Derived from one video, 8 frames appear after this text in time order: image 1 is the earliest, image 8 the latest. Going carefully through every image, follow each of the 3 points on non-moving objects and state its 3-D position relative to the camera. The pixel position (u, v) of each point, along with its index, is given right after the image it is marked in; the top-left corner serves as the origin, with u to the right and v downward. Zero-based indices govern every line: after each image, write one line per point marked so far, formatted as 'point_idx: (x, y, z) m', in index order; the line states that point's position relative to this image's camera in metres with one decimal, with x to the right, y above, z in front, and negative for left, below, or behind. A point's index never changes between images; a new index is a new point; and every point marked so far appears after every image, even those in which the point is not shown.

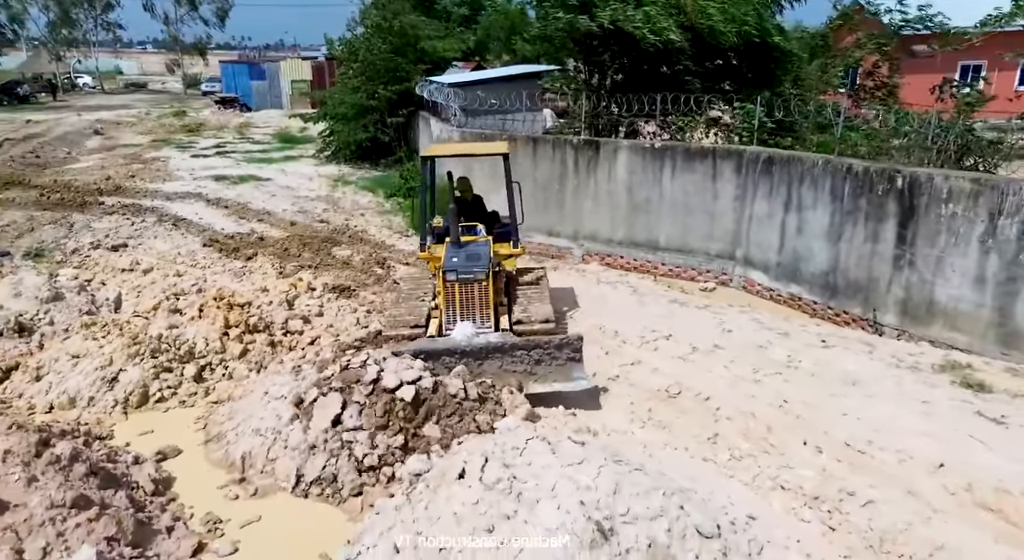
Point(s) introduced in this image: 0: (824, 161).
0: (+3.8, +1.5, +8.5) m
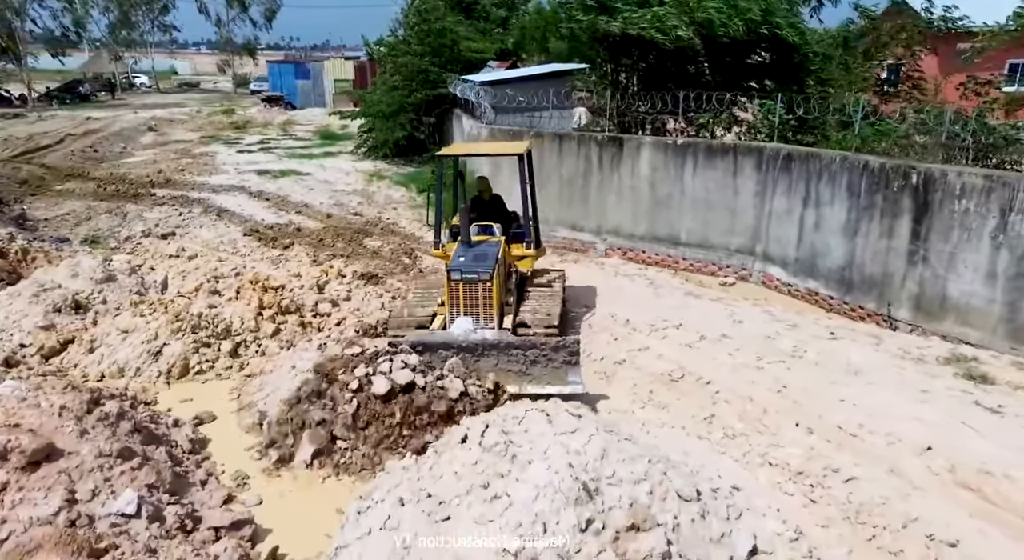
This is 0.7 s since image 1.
0: (+4.1, +1.5, +8.7) m
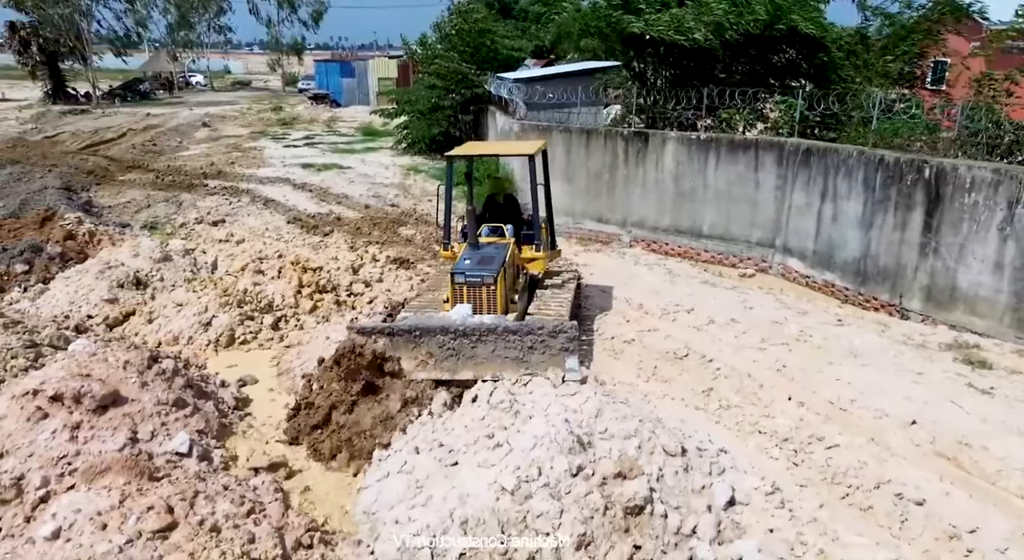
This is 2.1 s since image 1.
0: (+4.4, +1.6, +8.9) m
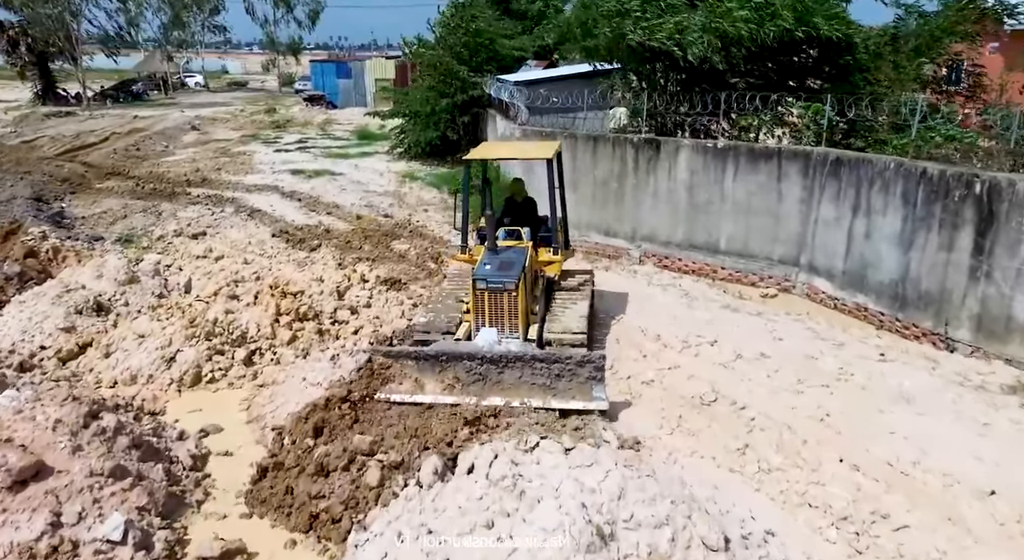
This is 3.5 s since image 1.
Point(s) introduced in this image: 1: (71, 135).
0: (+4.4, +1.3, +8.1) m
1: (-12.2, +4.0, +19.4) m
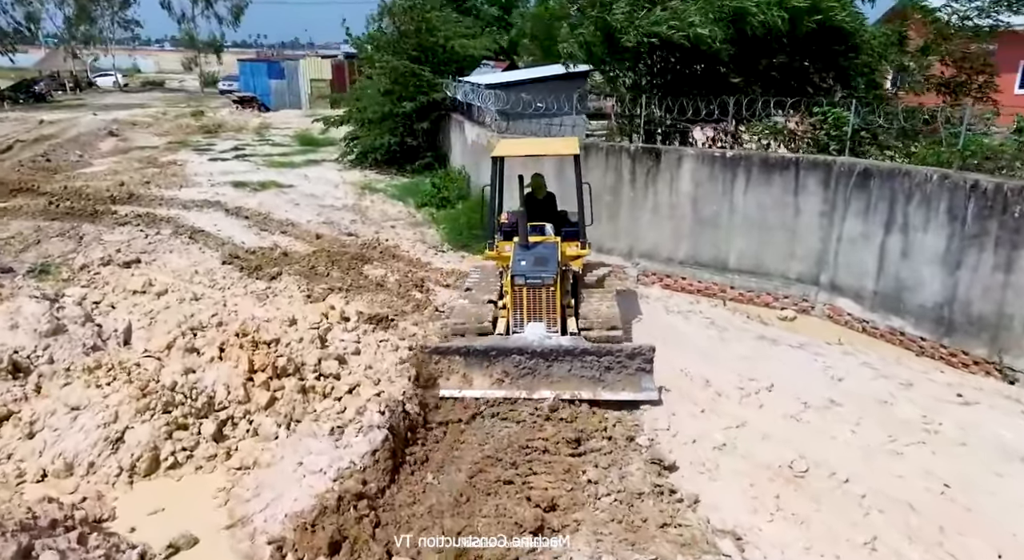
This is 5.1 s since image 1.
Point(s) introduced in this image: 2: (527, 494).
0: (+4.5, +1.1, +7.4) m
1: (-13.3, +3.3, +17.0) m
2: (+0.1, -1.4, +4.6) m
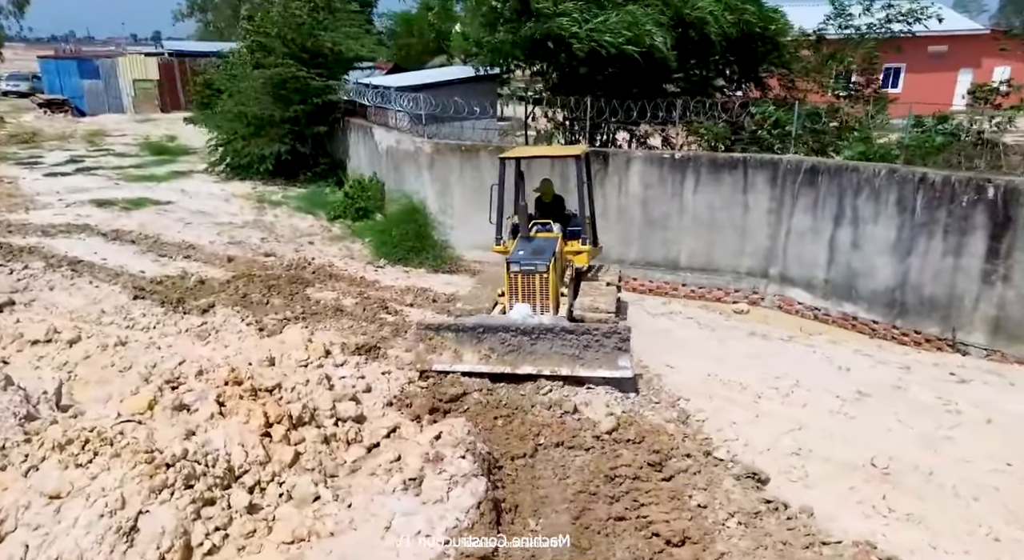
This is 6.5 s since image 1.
0: (+4.3, +1.2, +8.0) m
1: (-15.4, +2.2, +13.1) m
2: (+0.8, -1.5, +4.2) m
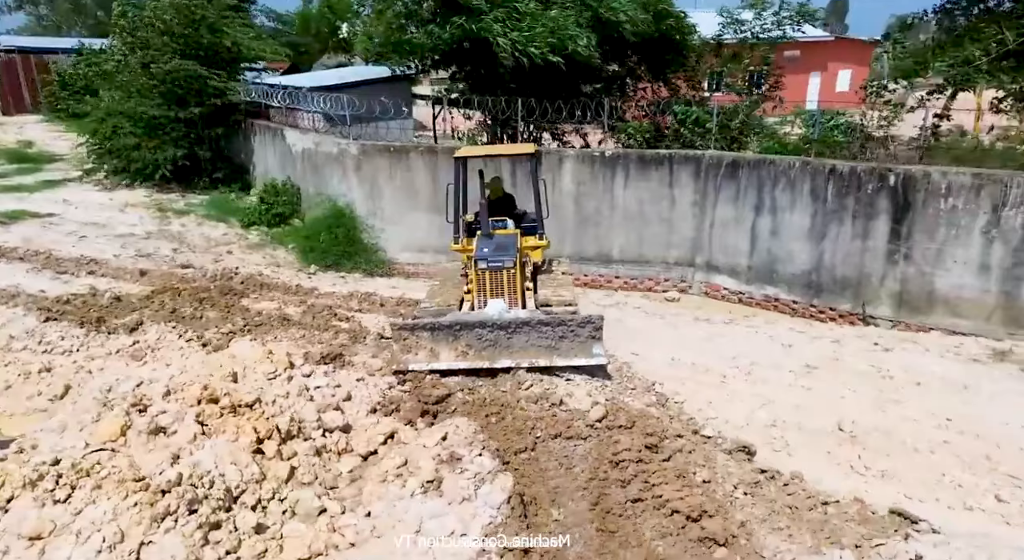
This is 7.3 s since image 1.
0: (+3.6, +1.4, +8.7) m
1: (-16.7, +1.4, +10.4) m
2: (+1.0, -1.4, +4.4) m
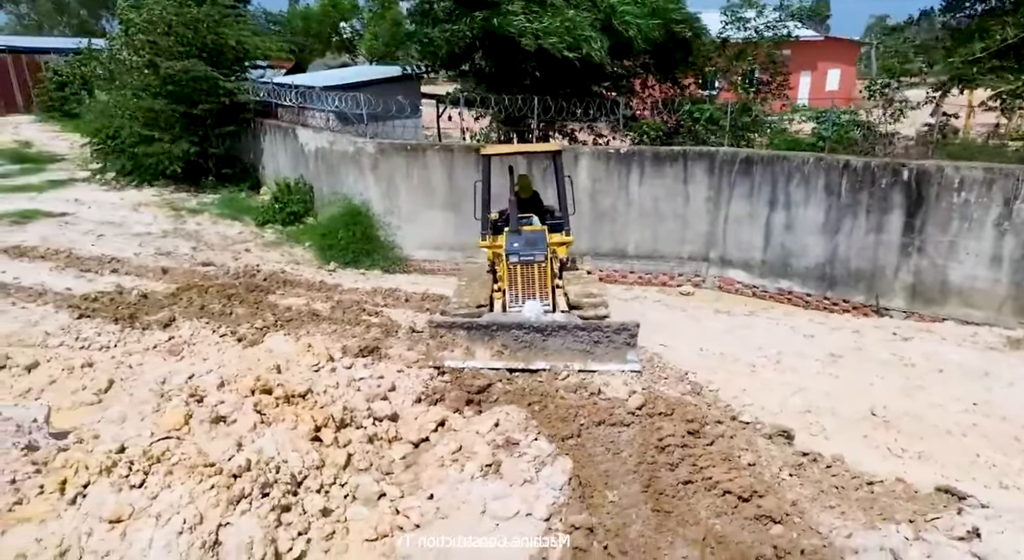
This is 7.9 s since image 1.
0: (+3.9, +1.5, +8.9) m
1: (-16.4, +1.3, +10.2) m
2: (+1.4, -1.4, +4.6) m
